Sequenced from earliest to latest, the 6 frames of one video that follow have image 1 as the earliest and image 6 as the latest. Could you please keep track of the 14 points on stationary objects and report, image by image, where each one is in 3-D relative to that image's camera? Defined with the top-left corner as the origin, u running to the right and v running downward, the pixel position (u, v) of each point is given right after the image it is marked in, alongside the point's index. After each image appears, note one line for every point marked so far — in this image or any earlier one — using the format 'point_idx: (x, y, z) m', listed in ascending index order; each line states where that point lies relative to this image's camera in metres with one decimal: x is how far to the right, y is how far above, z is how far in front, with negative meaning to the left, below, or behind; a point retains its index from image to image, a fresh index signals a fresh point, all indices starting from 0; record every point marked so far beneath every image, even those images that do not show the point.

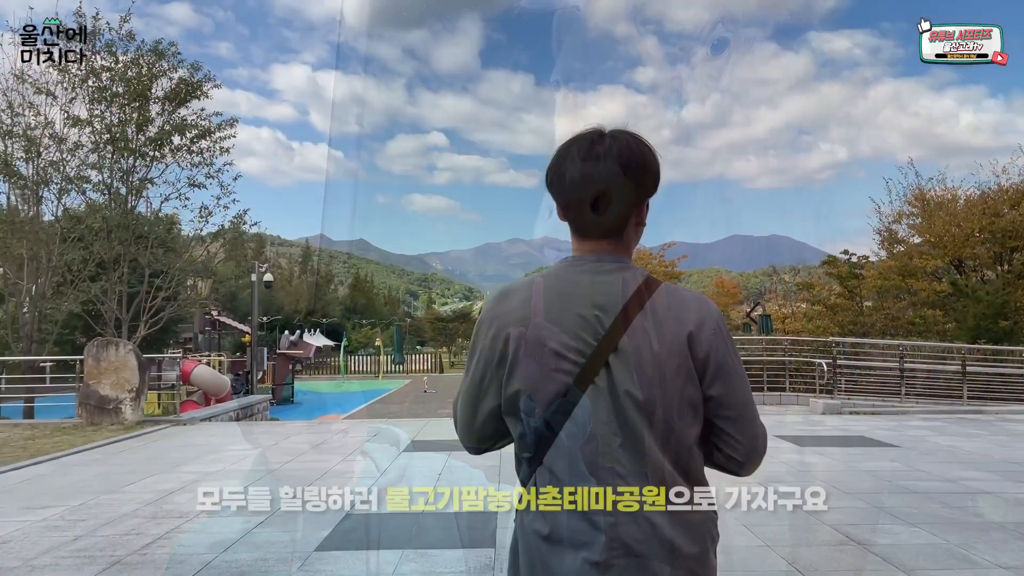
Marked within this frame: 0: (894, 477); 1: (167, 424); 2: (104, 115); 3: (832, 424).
0: (+2.7, -1.3, +6.1) m
1: (-4.1, -1.6, +10.3) m
2: (-5.3, +2.3, +11.1) m
3: (+3.5, -1.5, +9.3) m
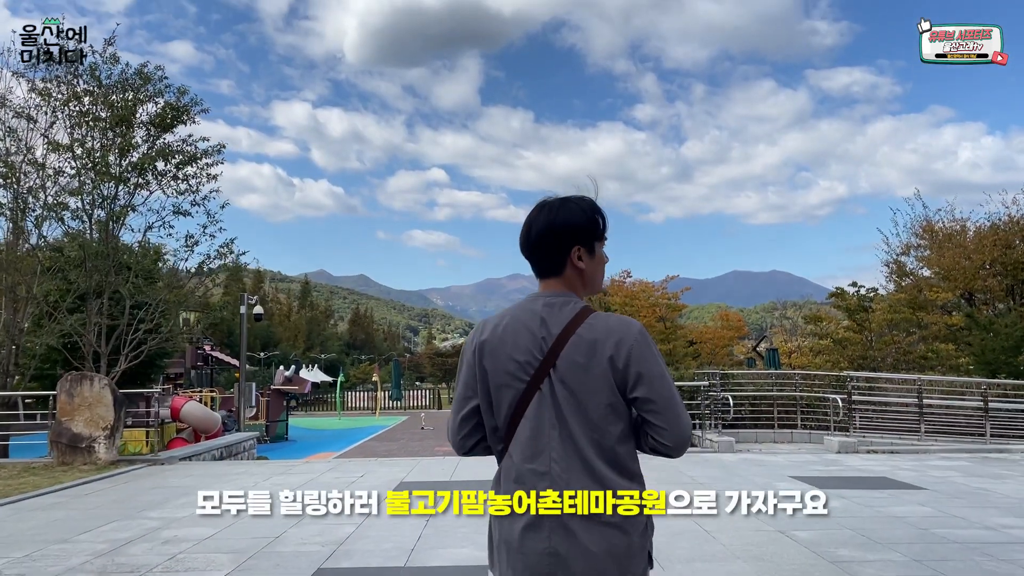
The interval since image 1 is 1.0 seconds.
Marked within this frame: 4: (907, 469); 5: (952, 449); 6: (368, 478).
0: (+2.7, -1.5, +5.5) m
1: (-4.2, -2.0, +9.7) m
2: (-5.3, +1.9, +10.7) m
3: (+3.5, -1.8, +8.8) m
4: (+3.8, -1.8, +8.3) m
5: (+4.9, -1.8, +9.6) m
6: (-1.4, -1.8, +8.2) m
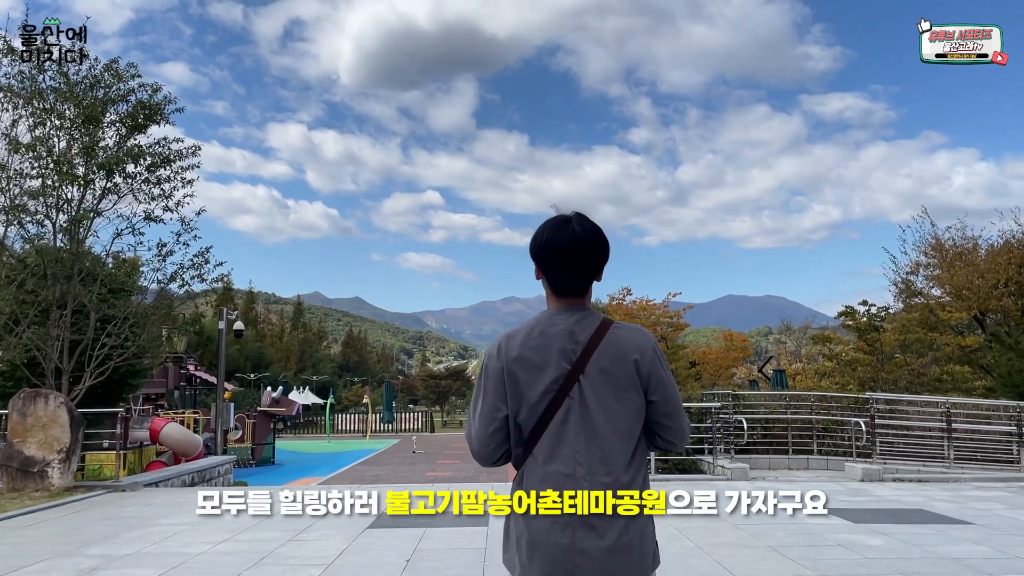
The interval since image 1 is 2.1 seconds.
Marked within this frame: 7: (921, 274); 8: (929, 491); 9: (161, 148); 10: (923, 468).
0: (+2.7, -1.5, +4.7) m
1: (-4.2, -2.1, +8.9) m
2: (-5.4, +1.7, +10.0) m
3: (+3.4, -1.9, +8.0) m
4: (+3.8, -1.9, +7.5) m
5: (+4.9, -2.0, +8.9) m
6: (-1.4, -1.9, +7.4) m
7: (+9.5, +0.3, +20.0) m
8: (+4.0, -1.9, +8.3) m
9: (-4.3, +1.7, +10.6) m
10: (+4.4, -1.9, +9.3) m
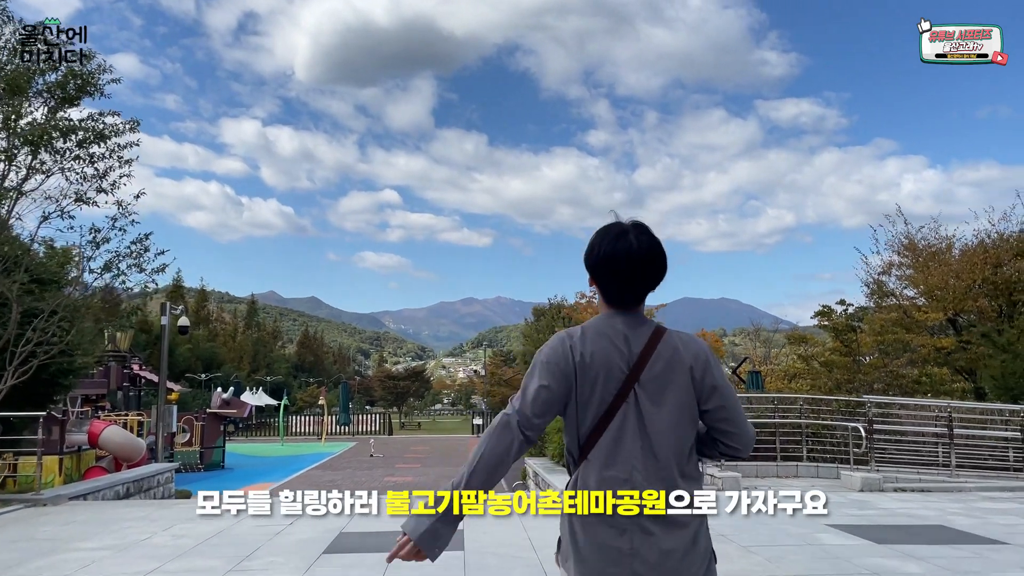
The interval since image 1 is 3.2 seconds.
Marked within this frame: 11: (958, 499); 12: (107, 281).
0: (+2.6, -1.5, +4.0) m
1: (-4.5, -2.0, +7.8) m
2: (-5.7, +1.9, +8.9) m
3: (+3.2, -1.9, +7.3) m
4: (+3.6, -1.8, +6.9) m
5: (+4.6, -1.9, +8.3) m
6: (-1.6, -1.8, +6.5) m
7: (+8.7, +0.3, +19.6) m
8: (+3.7, -1.9, +7.6) m
9: (-4.7, +1.8, +9.6) m
10: (+4.2, -1.9, +8.7) m
11: (+4.0, -1.9, +7.7) m
12: (-5.2, +0.1, +11.1) m
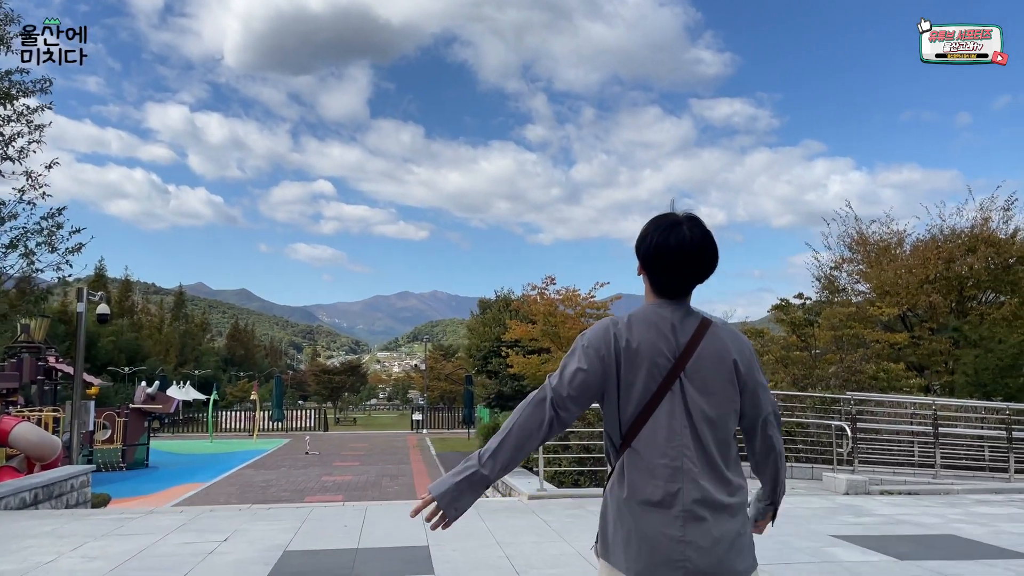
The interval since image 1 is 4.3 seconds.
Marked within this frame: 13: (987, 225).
0: (+2.6, -1.4, +3.5) m
1: (-4.8, -1.8, +6.7) m
2: (-6.0, +2.0, +7.7) m
3: (+2.9, -1.8, +6.8) m
4: (+3.4, -1.7, +6.4) m
5: (+4.3, -1.8, +7.9) m
6: (-1.8, -1.7, +5.6) m
7: (+7.5, +0.4, +19.5) m
8: (+3.4, -1.8, +7.1) m
9: (-5.0, +2.0, +8.5) m
10: (+3.8, -1.8, +8.2) m
11: (+3.7, -1.8, +7.2) m
12: (-5.7, +0.3, +9.9) m
13: (+9.7, +1.3, +17.5) m
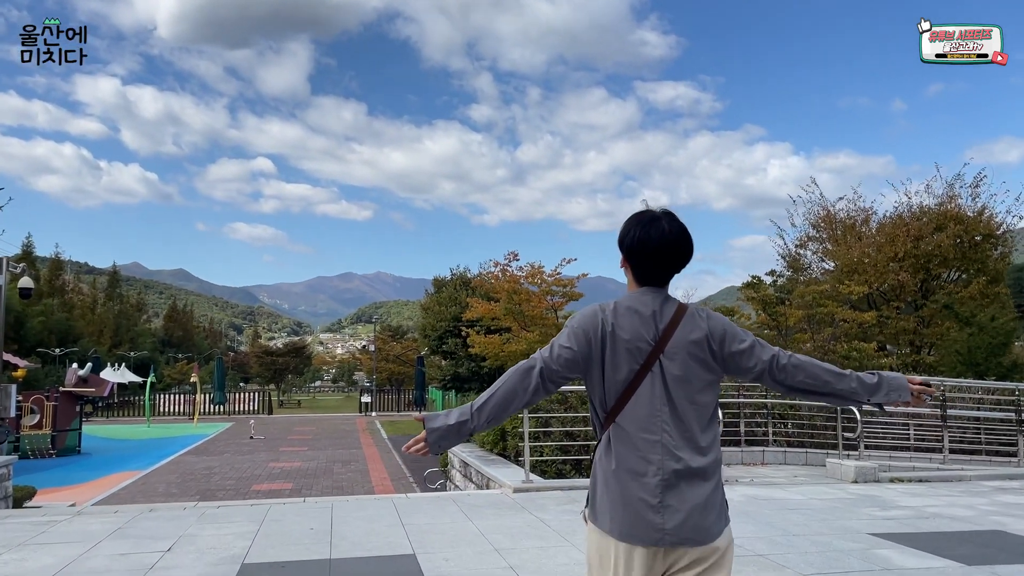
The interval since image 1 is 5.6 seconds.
0: (+2.7, -1.3, +2.9) m
1: (-4.8, -1.6, +5.6) m
2: (-6.1, +2.3, +6.4) m
3: (+2.8, -1.5, +6.2) m
4: (+3.3, -1.5, +5.8) m
5: (+4.1, -1.6, +7.3) m
6: (-1.8, -1.5, +4.7) m
7: (+6.6, +0.9, +19.1) m
8: (+3.3, -1.6, +6.6) m
9: (-5.2, +2.3, +7.3) m
10: (+3.6, -1.6, +7.7) m
11: (+3.6, -1.6, +6.7) m
12: (-6.0, +0.6, +8.7) m
13: (+8.9, +1.7, +17.3) m
